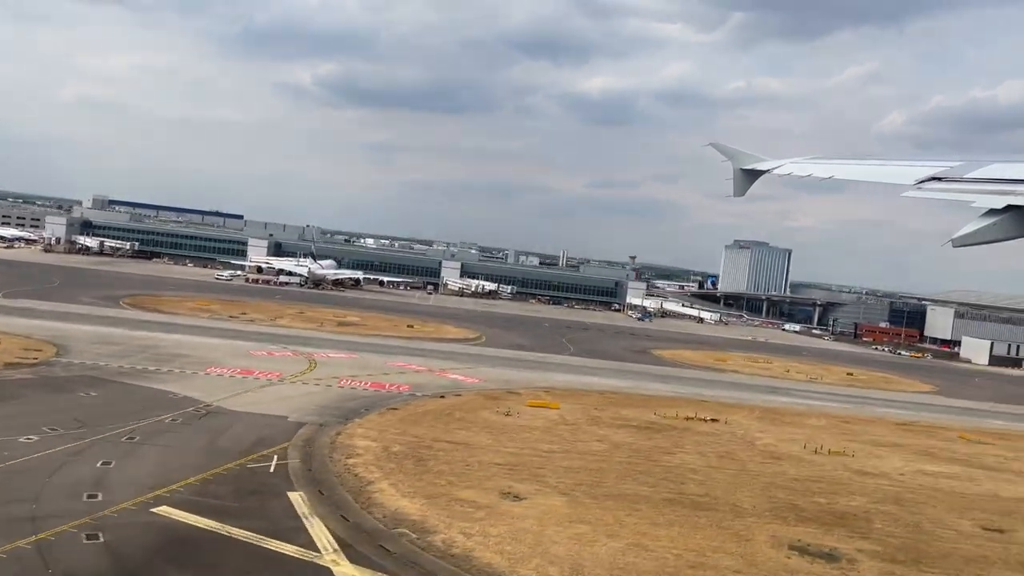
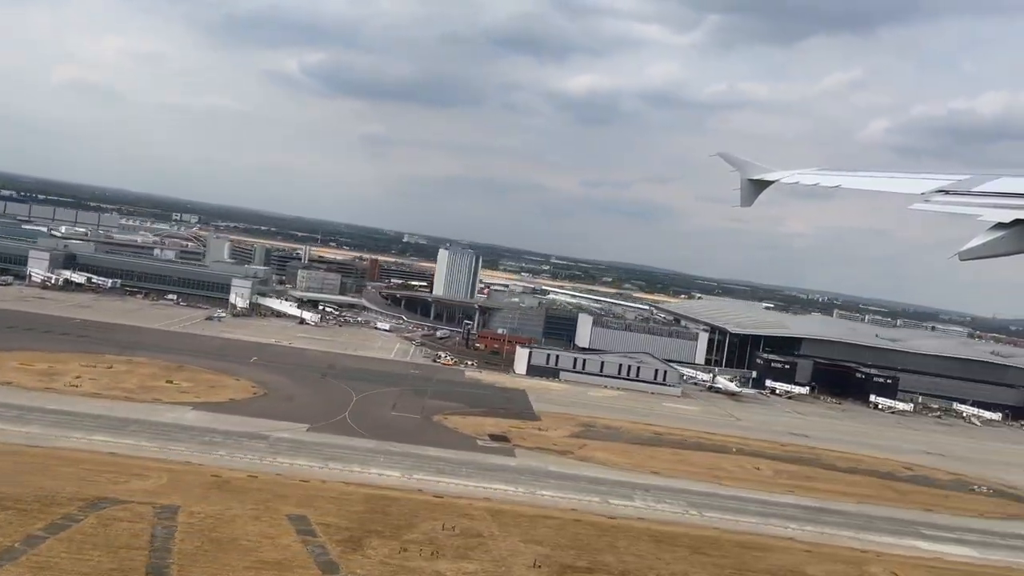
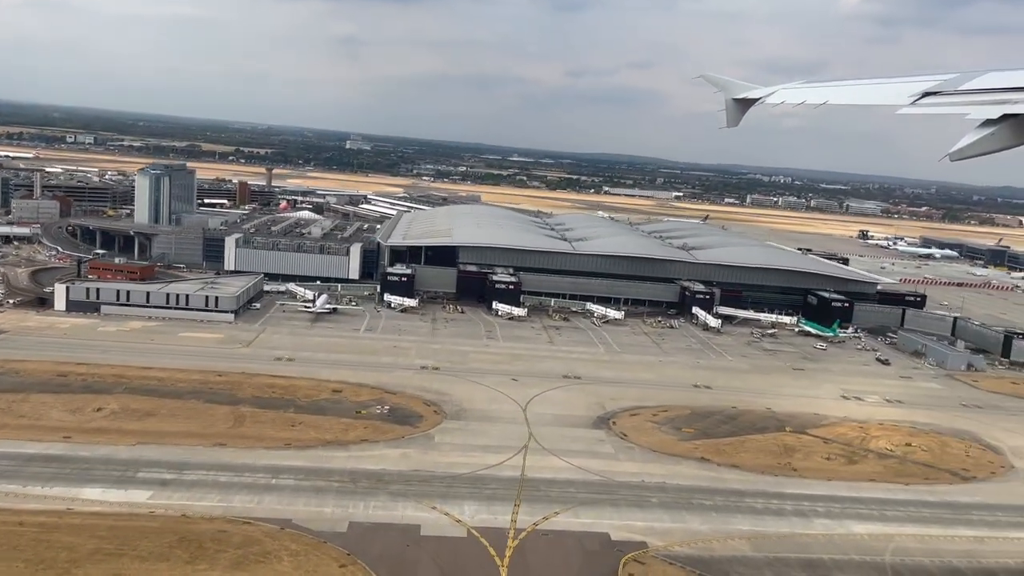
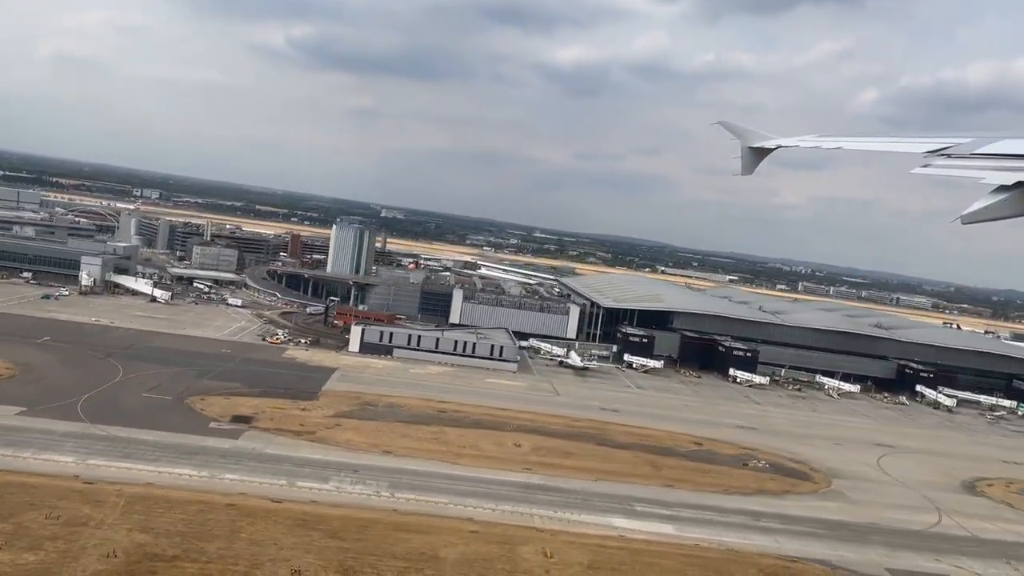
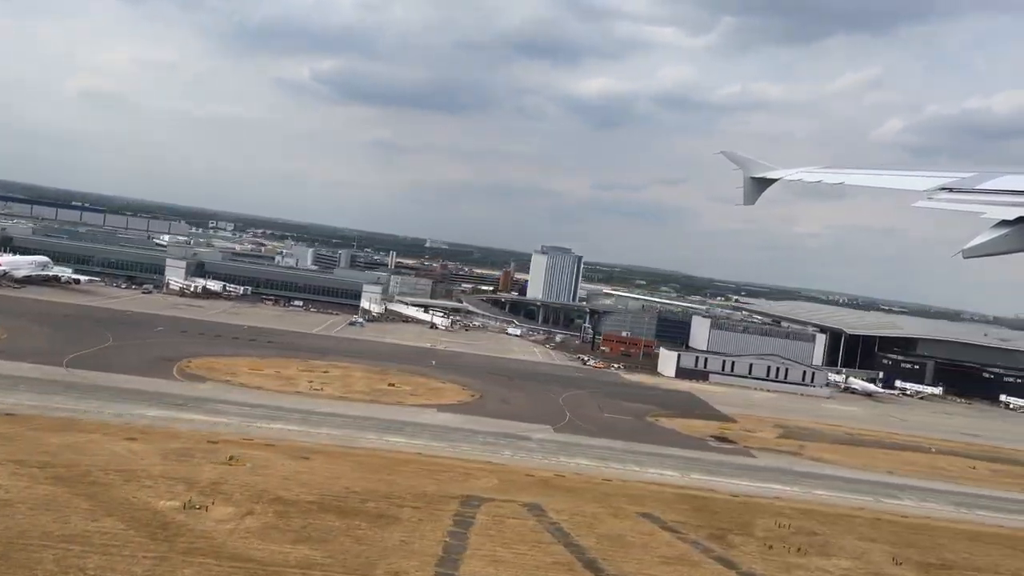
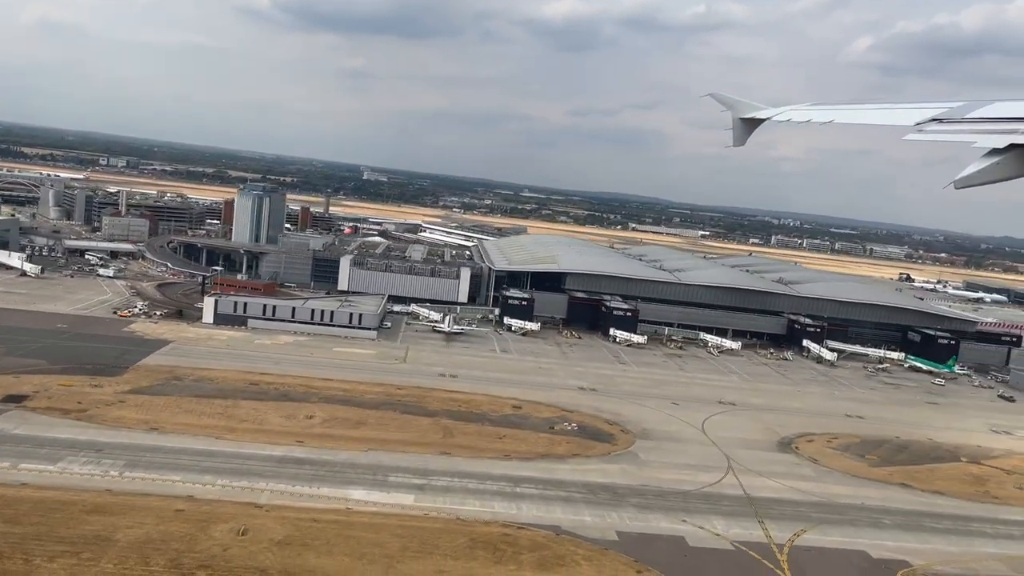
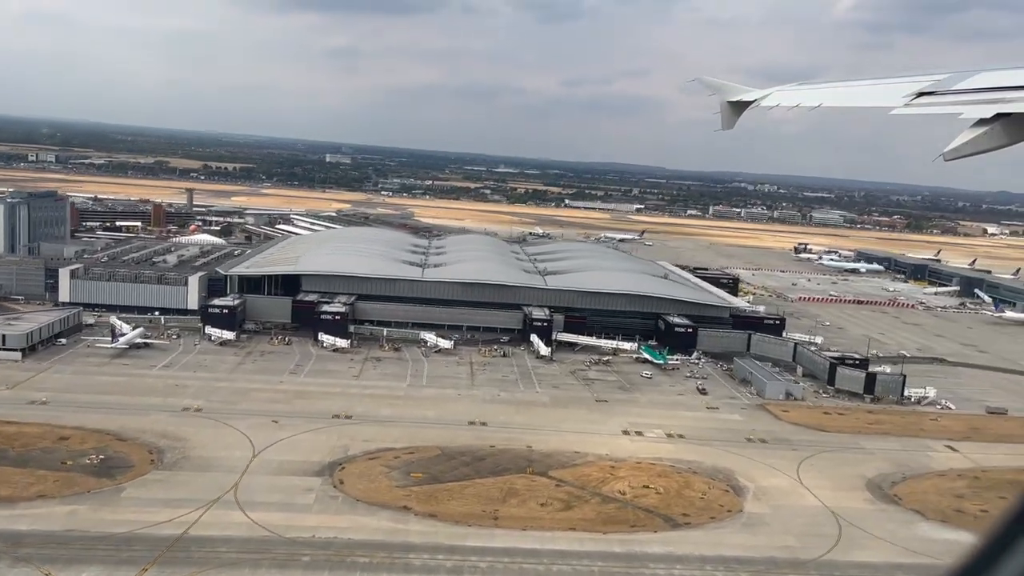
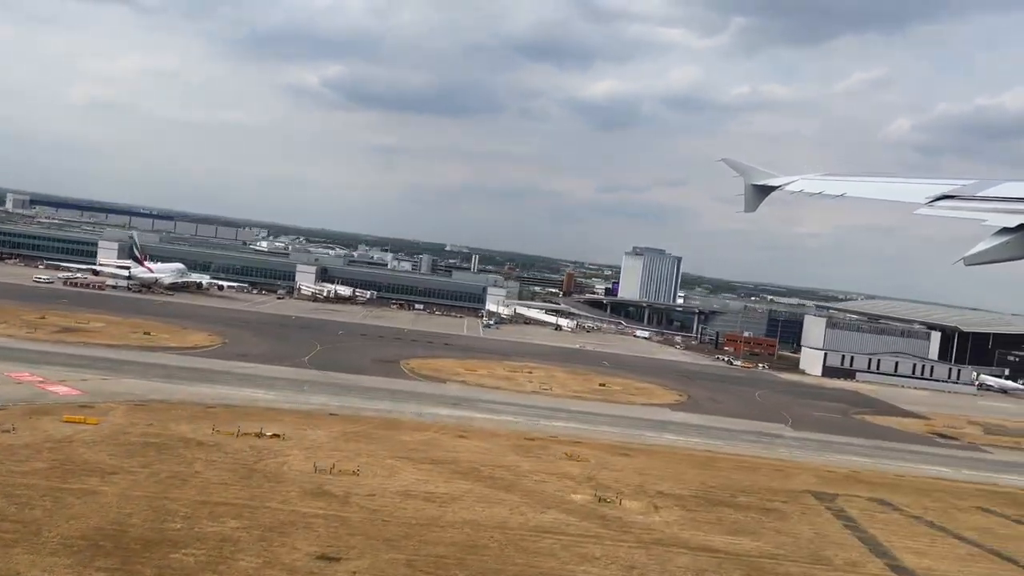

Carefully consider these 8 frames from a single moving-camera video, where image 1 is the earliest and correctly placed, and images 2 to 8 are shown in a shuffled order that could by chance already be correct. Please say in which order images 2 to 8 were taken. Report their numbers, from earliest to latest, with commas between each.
8, 5, 2, 4, 6, 3, 7
